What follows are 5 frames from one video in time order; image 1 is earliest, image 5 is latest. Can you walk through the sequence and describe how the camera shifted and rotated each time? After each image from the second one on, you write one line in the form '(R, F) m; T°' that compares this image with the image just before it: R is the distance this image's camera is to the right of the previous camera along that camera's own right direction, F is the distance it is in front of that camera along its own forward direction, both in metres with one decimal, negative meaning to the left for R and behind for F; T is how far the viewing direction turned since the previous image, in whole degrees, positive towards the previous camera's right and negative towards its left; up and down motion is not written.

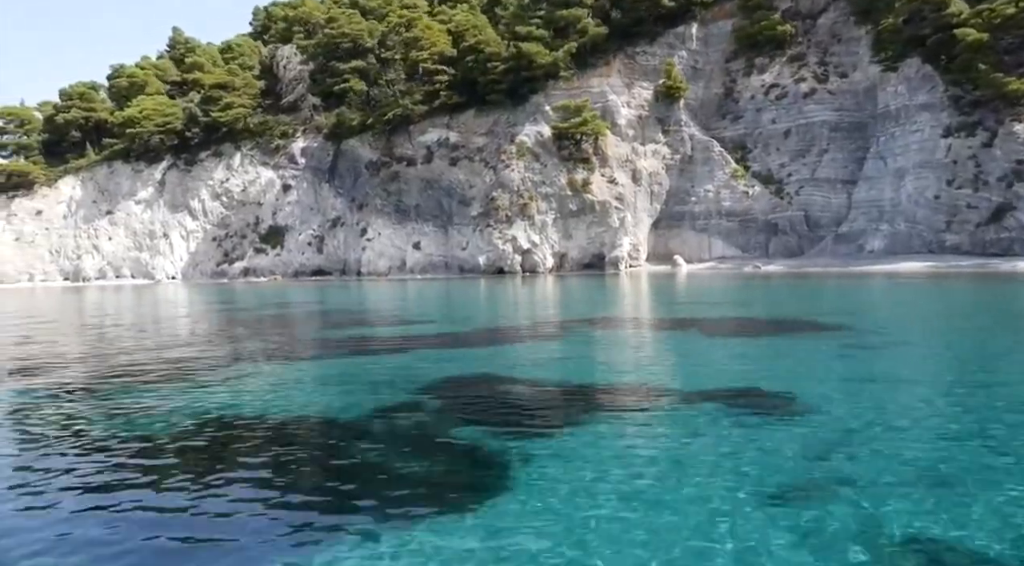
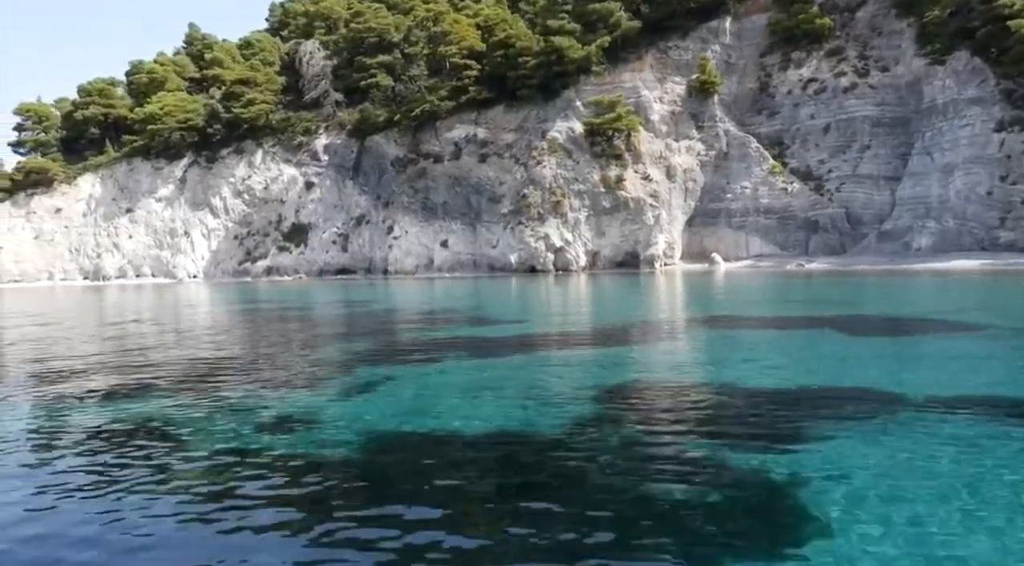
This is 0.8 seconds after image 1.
(-1.5, +0.8) m; 0°
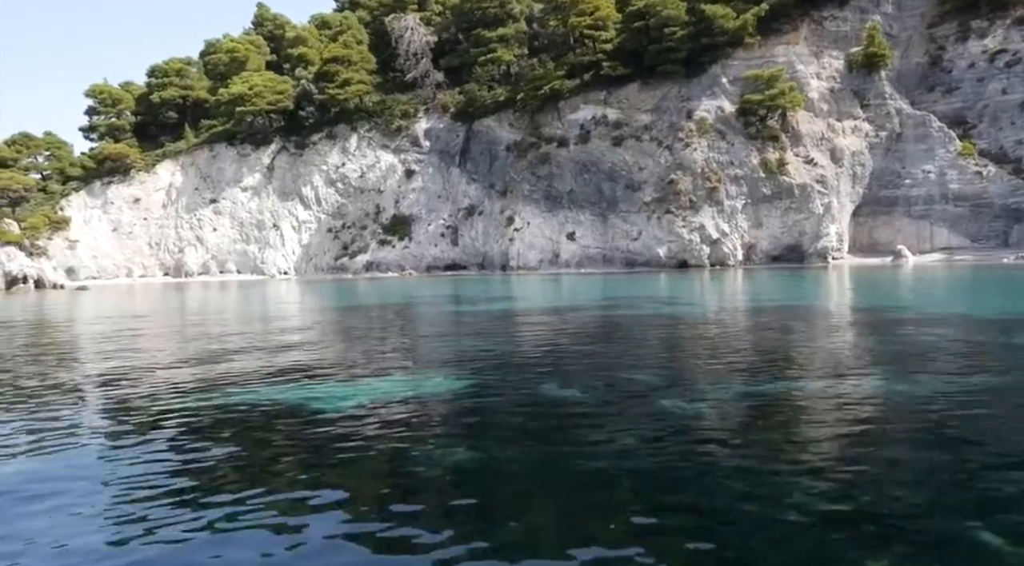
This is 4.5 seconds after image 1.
(-6.4, +4.1) m; 0°
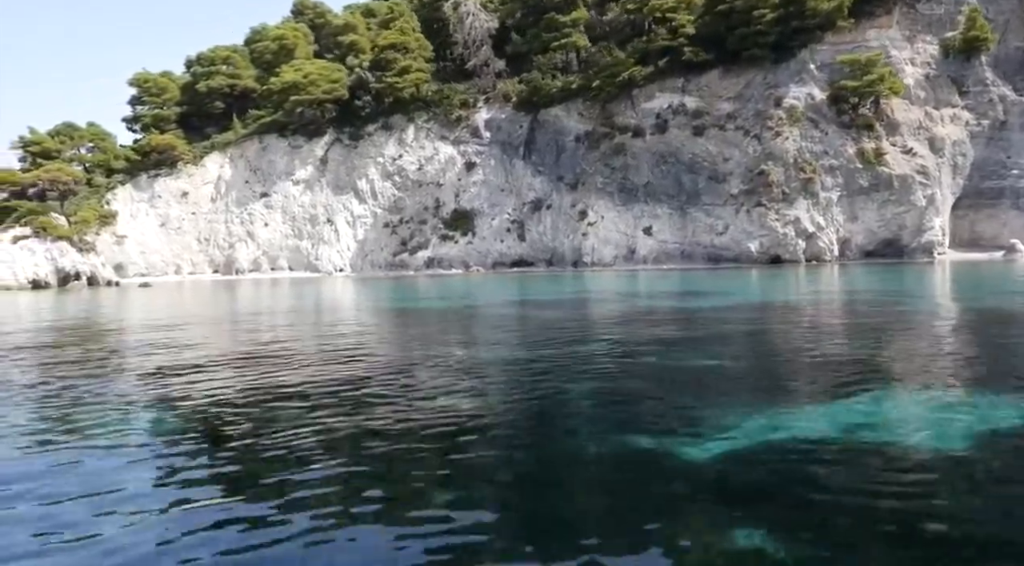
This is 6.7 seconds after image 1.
(-3.5, +1.9) m; 0°
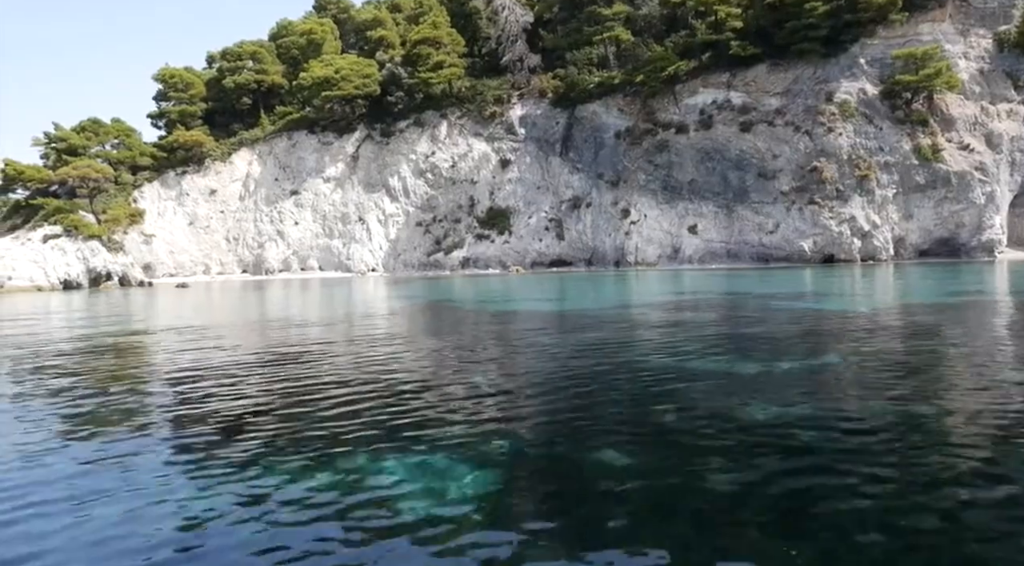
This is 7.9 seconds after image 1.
(-2.0, +1.0) m; 0°
